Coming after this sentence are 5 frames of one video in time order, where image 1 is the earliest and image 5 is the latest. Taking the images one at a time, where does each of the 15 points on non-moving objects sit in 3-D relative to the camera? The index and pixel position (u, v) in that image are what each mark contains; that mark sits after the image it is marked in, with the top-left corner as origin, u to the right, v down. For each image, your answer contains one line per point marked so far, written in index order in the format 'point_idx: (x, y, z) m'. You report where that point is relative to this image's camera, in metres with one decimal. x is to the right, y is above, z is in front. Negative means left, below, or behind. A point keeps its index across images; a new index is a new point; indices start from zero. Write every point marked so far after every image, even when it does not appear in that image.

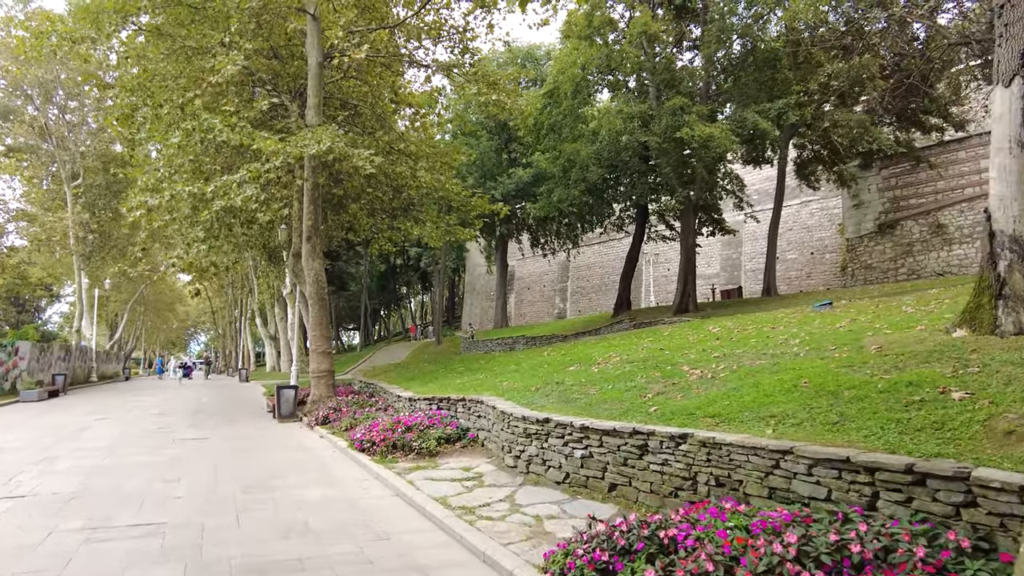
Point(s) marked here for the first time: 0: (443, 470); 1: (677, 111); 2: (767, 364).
0: (-0.8, -2.3, +7.5) m
1: (+4.8, +5.2, +17.7) m
2: (+3.2, -0.9, +7.6) m
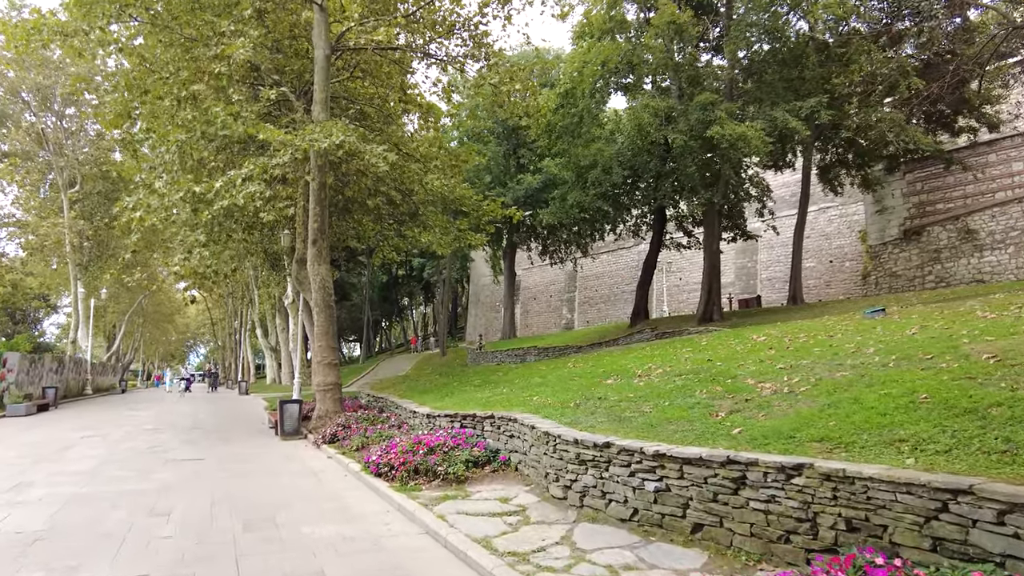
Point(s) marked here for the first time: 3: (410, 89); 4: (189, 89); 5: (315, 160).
0: (-0.4, -2.3, +6.5) m
1: (+5.3, +5.0, +16.7) m
2: (+3.7, -0.9, +6.6) m
3: (-3.3, +6.3, +19.4) m
4: (-7.6, +4.7, +14.3) m
5: (-4.5, +3.0, +14.0) m
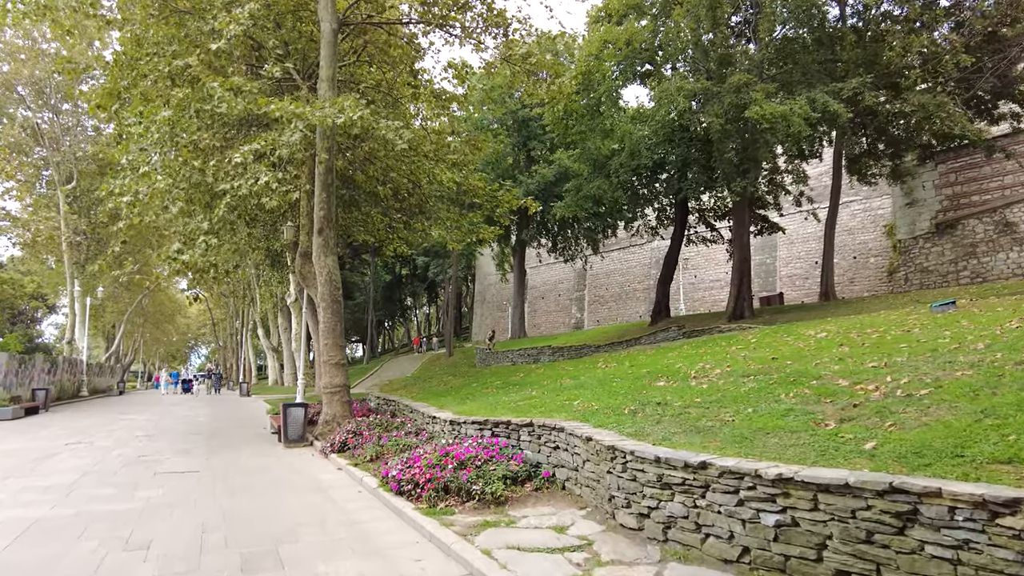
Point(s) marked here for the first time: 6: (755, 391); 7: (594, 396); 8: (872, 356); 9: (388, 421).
0: (+0.1, -2.1, +5.3) m
1: (+5.8, +5.2, +15.6) m
2: (+4.2, -0.8, +5.4) m
3: (-2.8, +6.5, +18.3) m
4: (-7.1, +4.8, +13.1) m
5: (-4.0, +3.1, +12.8) m
6: (+2.7, -1.1, +6.7) m
7: (+1.1, -1.5, +8.3) m
8: (+4.4, -0.8, +7.4) m
9: (-2.3, -2.4, +11.1) m
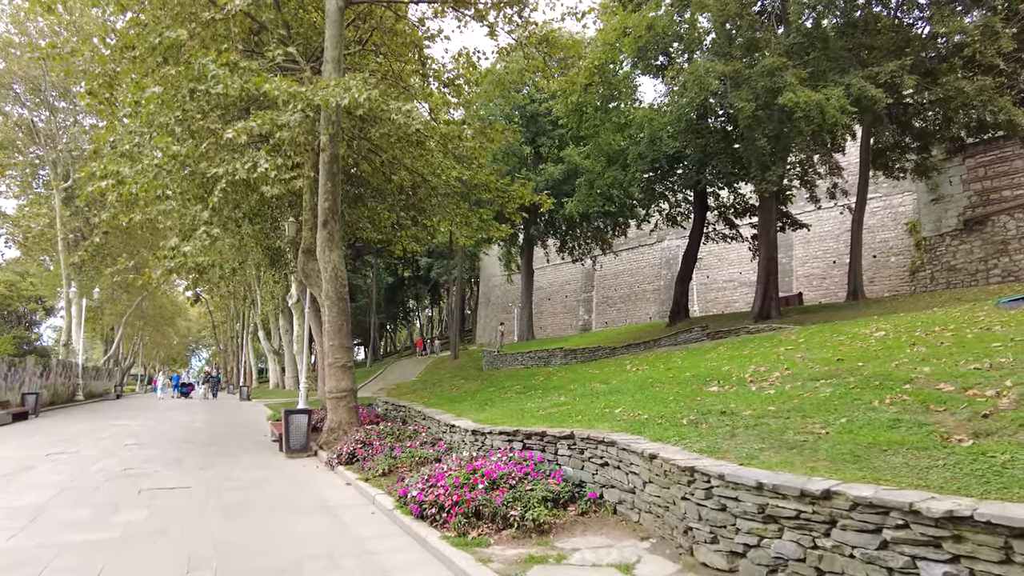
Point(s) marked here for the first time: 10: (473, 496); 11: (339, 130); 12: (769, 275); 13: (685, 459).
0: (+0.5, -2.0, +4.3) m
1: (+6.2, +5.2, +14.6) m
2: (+4.5, -0.7, +4.4) m
3: (-2.4, +6.5, +17.4) m
4: (-6.7, +4.9, +12.2) m
5: (-3.6, +3.2, +11.9) m
6: (+3.1, -1.0, +5.7) m
7: (+1.5, -1.4, +7.4) m
8: (+4.7, -0.7, +6.4) m
9: (-1.9, -2.3, +10.1) m
10: (-0.4, -1.9, +5.4) m
11: (-3.5, +3.2, +12.4) m
12: (+7.4, +0.4, +17.5) m
13: (+1.3, -1.2, +4.5) m
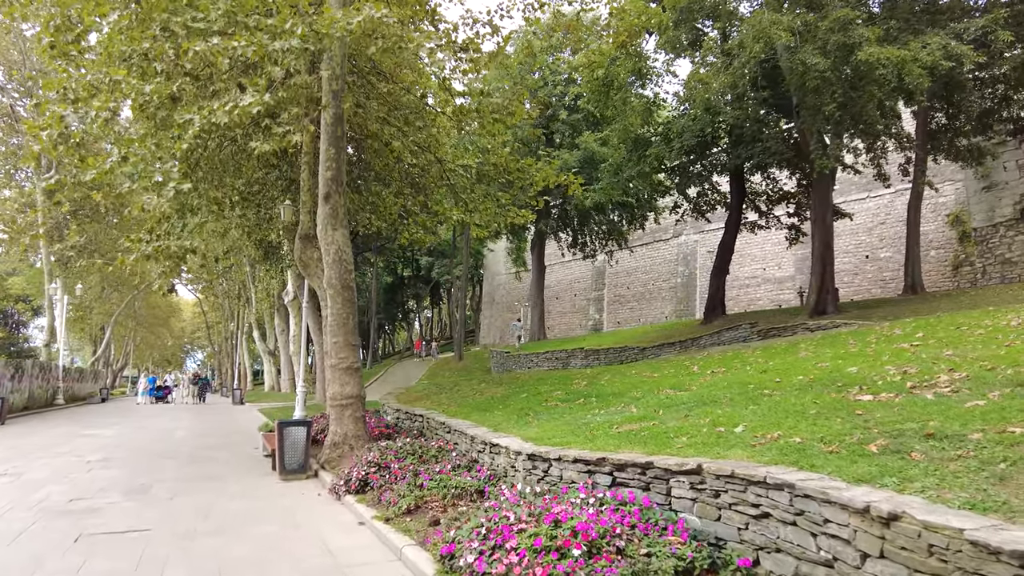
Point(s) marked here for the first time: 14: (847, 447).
0: (+1.2, -1.7, +2.4) m
1: (+6.8, +5.5, +12.7) m
2: (+5.2, -0.4, +2.5) m
3: (-1.7, +6.7, +15.4) m
4: (-6.0, +5.1, +10.2) m
5: (-3.0, +3.4, +9.9) m
6: (+3.7, -0.8, +3.8) m
7: (+2.2, -1.1, +5.4) m
8: (+5.4, -0.5, +4.5) m
9: (-1.2, -2.1, +8.1) m
10: (+0.3, -1.6, +3.5) m
11: (-2.9, +3.4, +10.4) m
12: (+8.0, +0.6, +15.5) m
13: (+1.9, -1.0, +2.5) m
14: (+2.3, -1.1, +4.1) m
